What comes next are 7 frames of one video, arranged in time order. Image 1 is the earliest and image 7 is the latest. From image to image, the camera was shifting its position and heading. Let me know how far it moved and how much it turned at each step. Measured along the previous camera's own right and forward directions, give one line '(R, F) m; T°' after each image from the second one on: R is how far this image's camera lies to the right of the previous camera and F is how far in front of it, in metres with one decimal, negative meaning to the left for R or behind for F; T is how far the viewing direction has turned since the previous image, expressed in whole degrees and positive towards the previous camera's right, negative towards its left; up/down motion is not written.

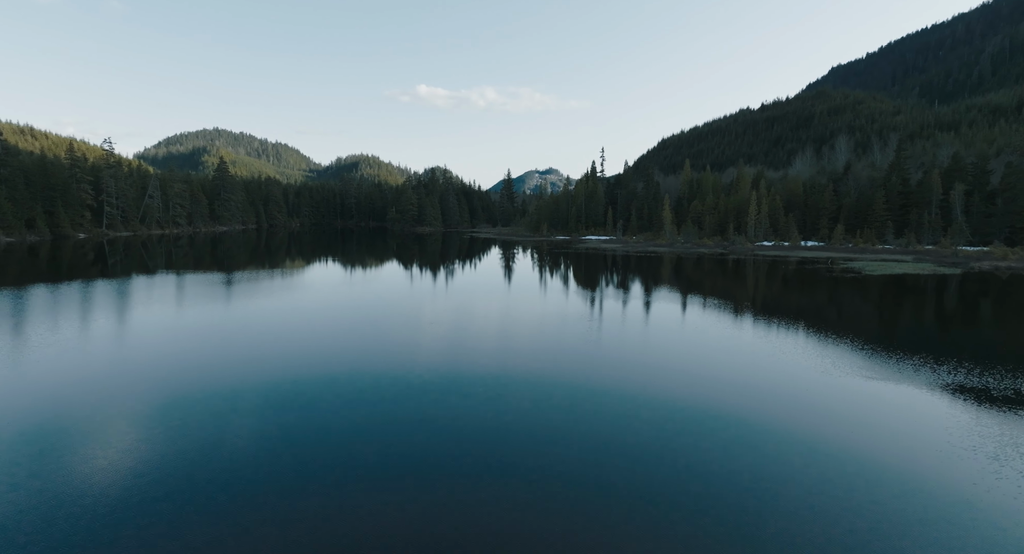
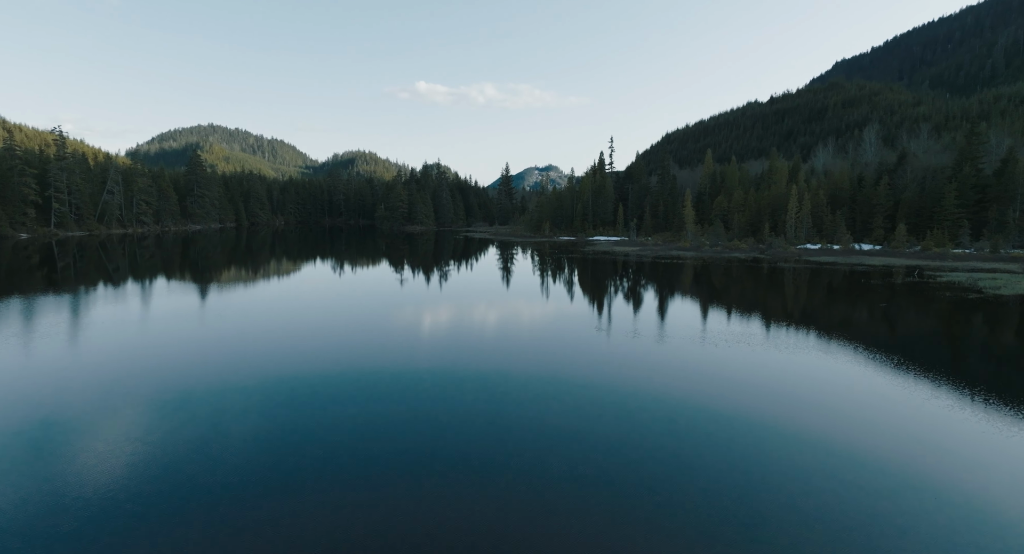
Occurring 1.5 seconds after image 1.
(+0.1, +5.6) m; 0°
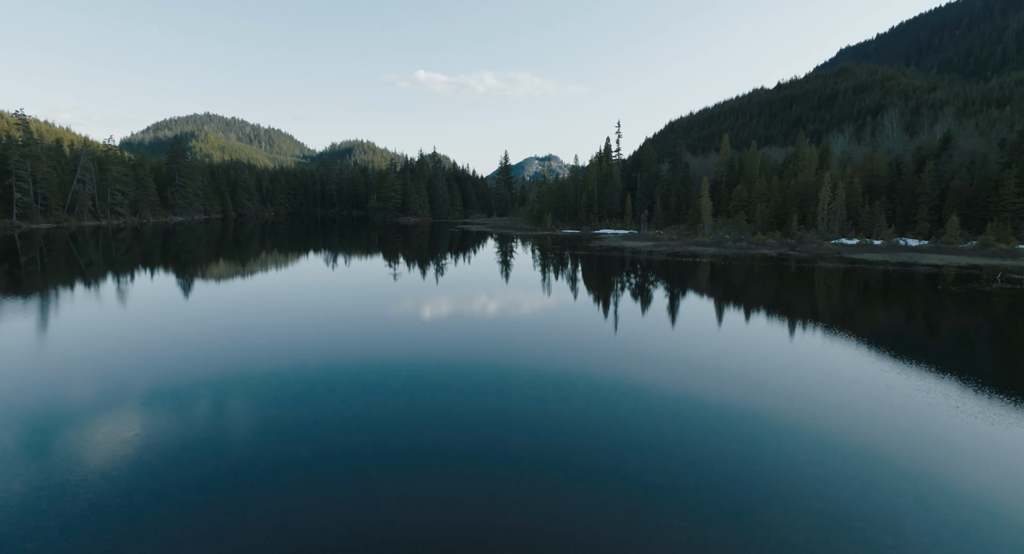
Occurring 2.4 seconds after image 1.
(+0.1, +3.4) m; 0°
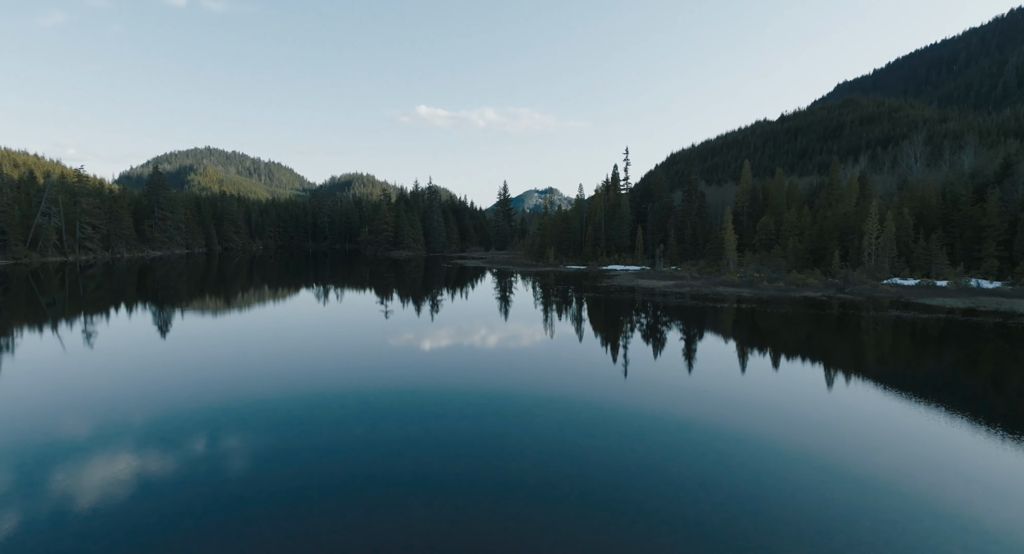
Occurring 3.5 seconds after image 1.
(+0.1, +4.0) m; 0°
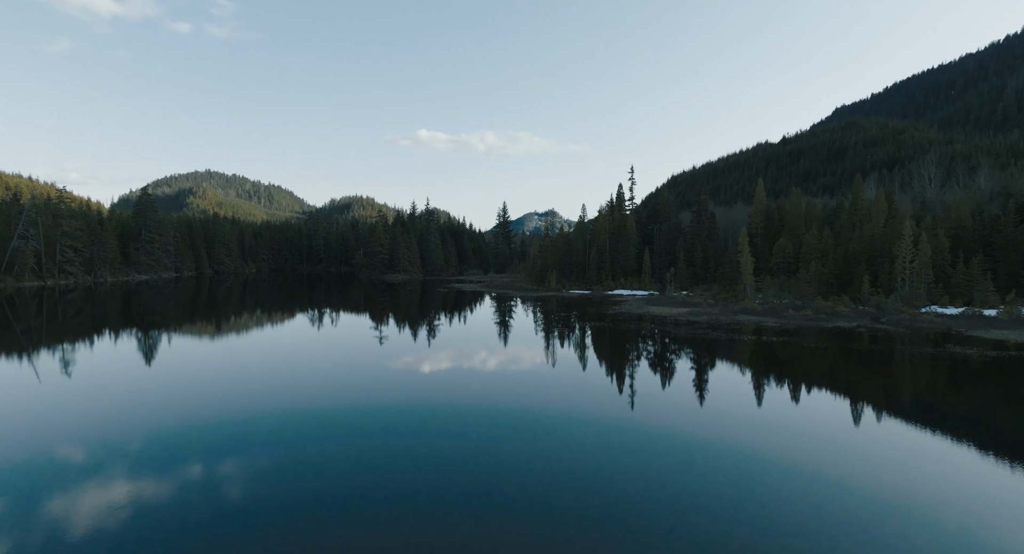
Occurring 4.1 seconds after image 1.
(0.0, +2.2) m; 0°
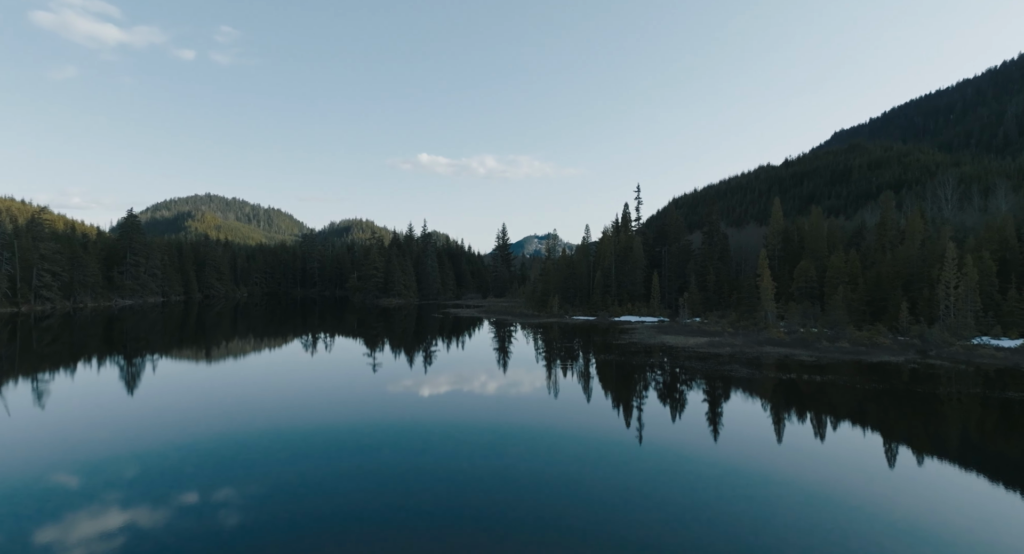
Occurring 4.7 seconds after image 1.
(0.0, +2.3) m; 0°
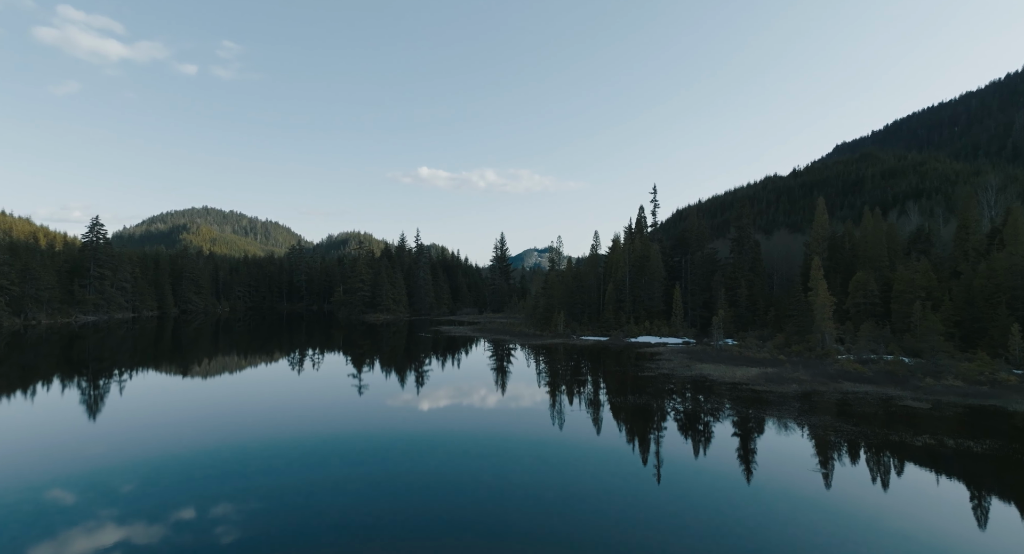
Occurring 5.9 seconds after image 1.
(+0.1, +4.7) m; 0°
